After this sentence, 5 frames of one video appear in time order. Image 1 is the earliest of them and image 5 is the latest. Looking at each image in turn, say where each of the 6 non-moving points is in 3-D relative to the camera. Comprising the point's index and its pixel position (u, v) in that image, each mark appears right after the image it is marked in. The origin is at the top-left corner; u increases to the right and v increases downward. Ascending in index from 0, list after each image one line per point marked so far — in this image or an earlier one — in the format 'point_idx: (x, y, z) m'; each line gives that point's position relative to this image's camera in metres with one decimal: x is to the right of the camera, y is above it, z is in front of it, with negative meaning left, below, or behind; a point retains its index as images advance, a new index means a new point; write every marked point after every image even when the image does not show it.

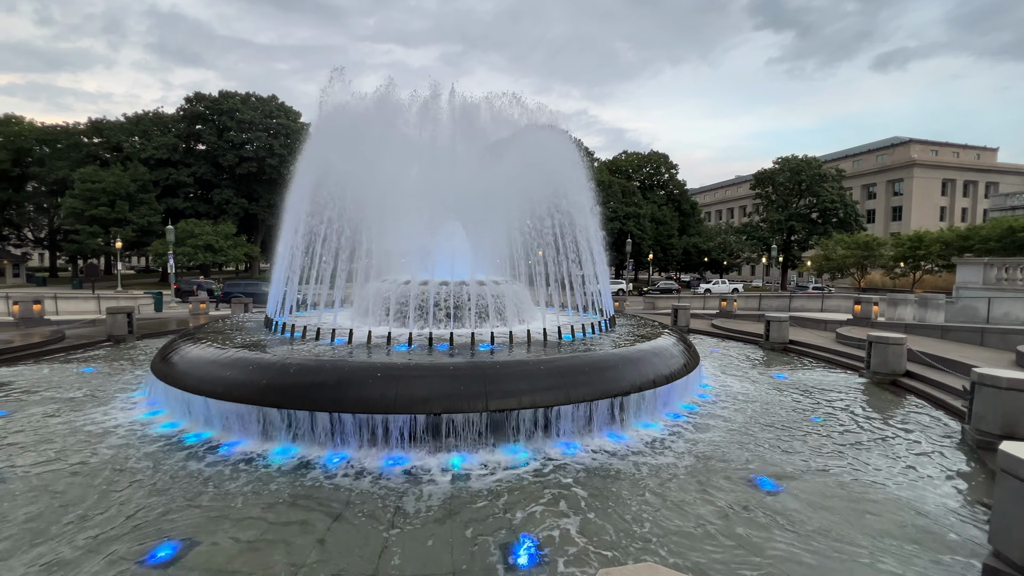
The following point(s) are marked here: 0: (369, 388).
0: (-2.0, -1.4, +6.4) m
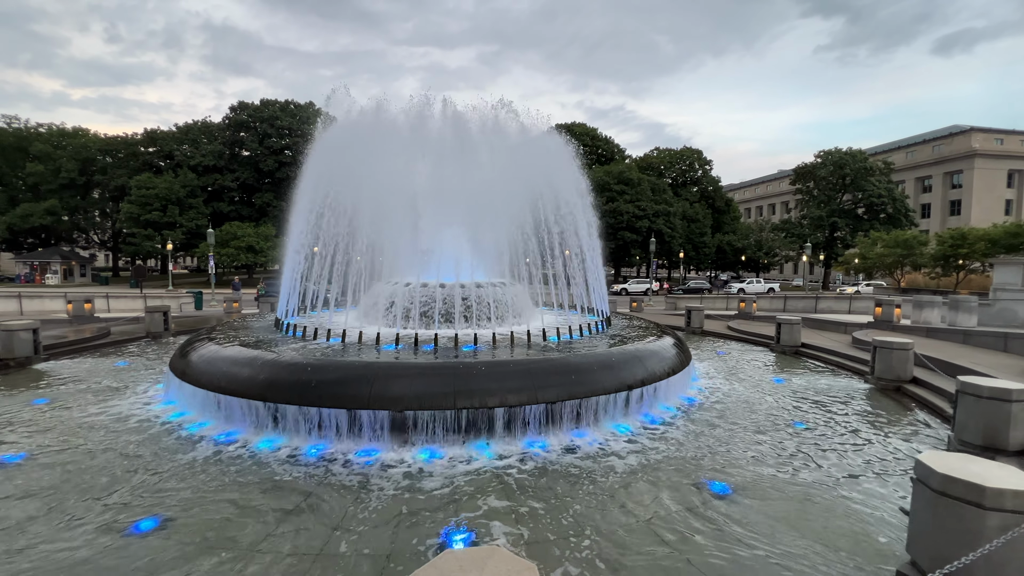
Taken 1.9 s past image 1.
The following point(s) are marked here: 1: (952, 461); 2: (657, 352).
0: (-2.4, -1.4, +6.8) m
1: (+3.3, -1.3, +3.6) m
2: (+2.8, -1.2, +9.2) m
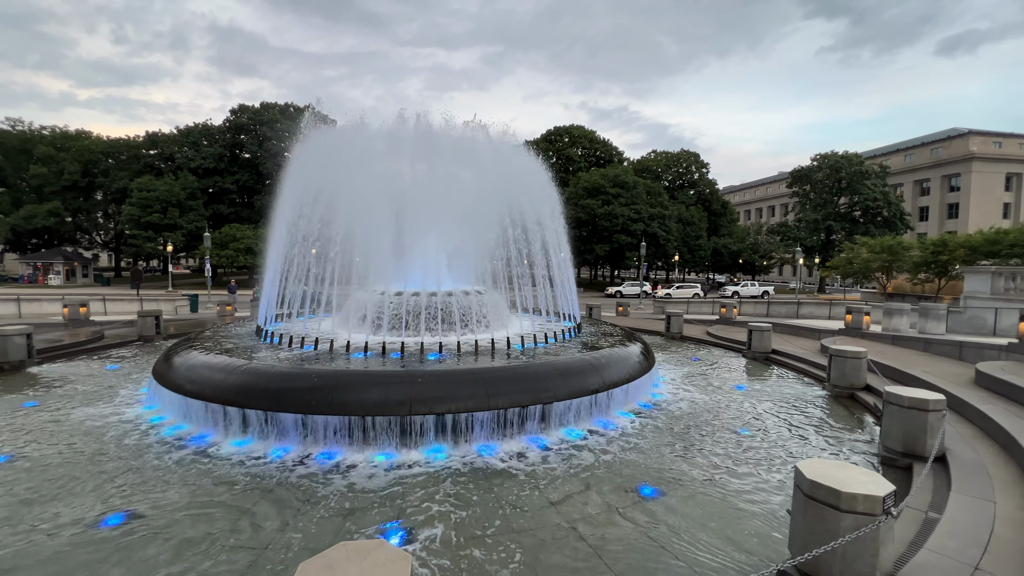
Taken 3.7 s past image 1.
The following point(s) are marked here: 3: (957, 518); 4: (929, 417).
0: (-3.1, -1.6, +7.3) m
1: (+2.6, -1.5, +3.9) m
2: (+2.1, -1.4, +9.6) m
3: (+4.2, -2.2, +4.5) m
4: (+5.4, -1.7, +6.1) m
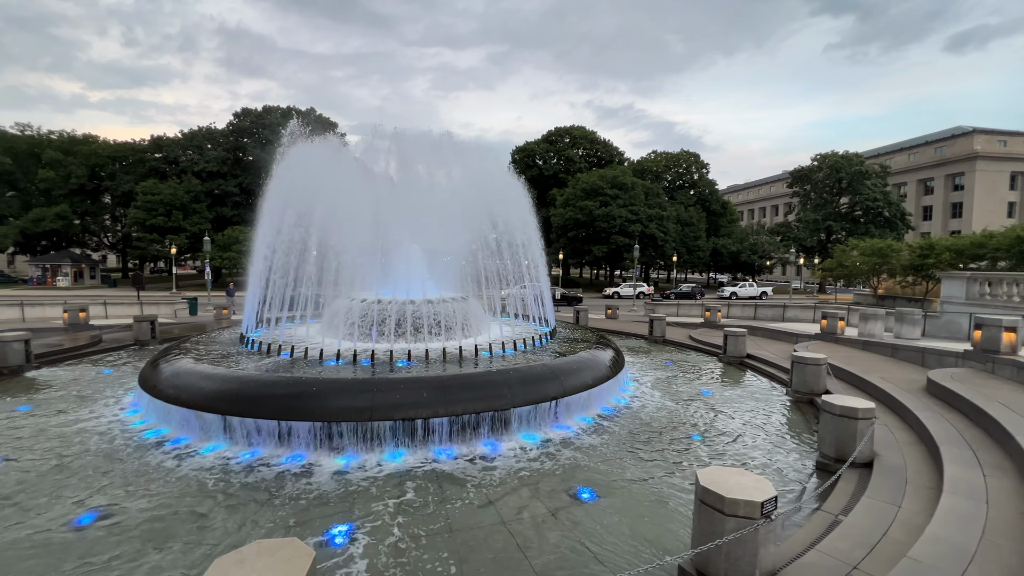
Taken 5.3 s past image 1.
0: (-3.8, -1.8, +7.7) m
1: (+1.9, -1.7, +4.3) m
2: (+1.5, -1.6, +10.0) m
3: (+3.5, -2.4, +4.9) m
4: (+4.7, -1.9, +6.4) m
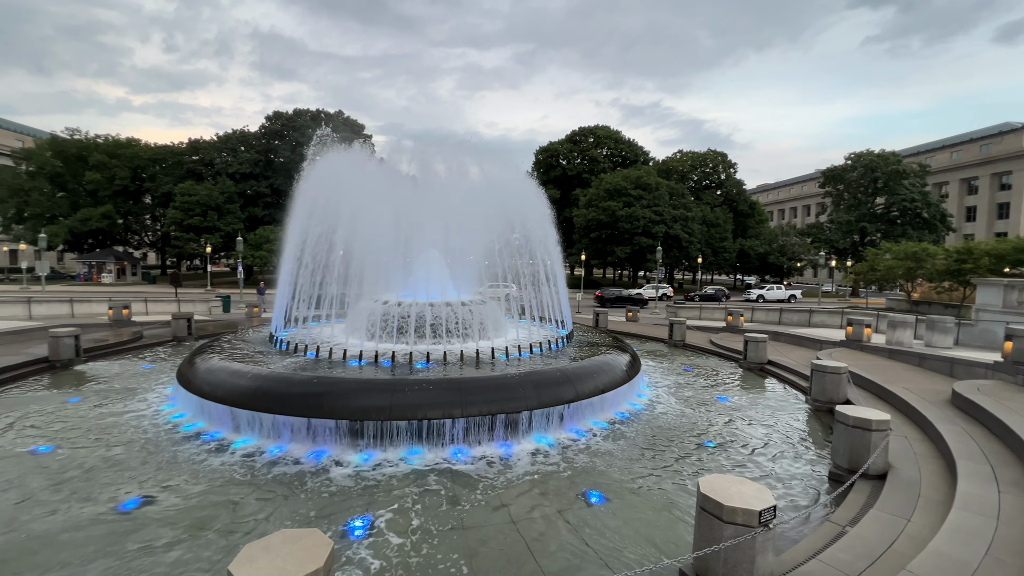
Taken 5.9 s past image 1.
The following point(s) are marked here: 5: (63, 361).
0: (-3.6, -1.9, +8.1) m
1: (+1.9, -1.8, +4.4) m
2: (+1.9, -1.7, +10.1) m
3: (+3.6, -2.5, +4.9) m
4: (+4.8, -2.0, +6.4) m
5: (-12.3, -2.0, +12.9) m
